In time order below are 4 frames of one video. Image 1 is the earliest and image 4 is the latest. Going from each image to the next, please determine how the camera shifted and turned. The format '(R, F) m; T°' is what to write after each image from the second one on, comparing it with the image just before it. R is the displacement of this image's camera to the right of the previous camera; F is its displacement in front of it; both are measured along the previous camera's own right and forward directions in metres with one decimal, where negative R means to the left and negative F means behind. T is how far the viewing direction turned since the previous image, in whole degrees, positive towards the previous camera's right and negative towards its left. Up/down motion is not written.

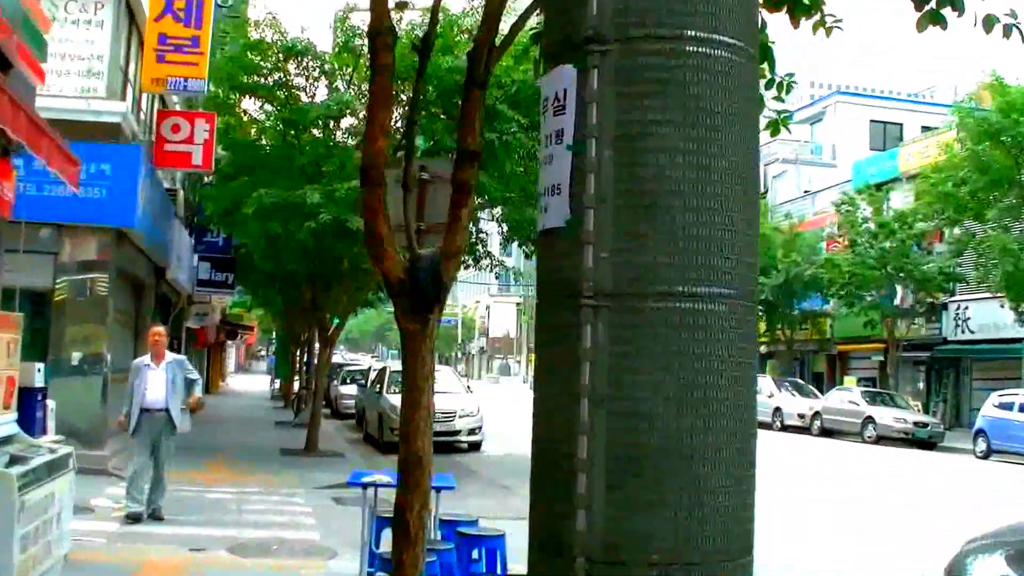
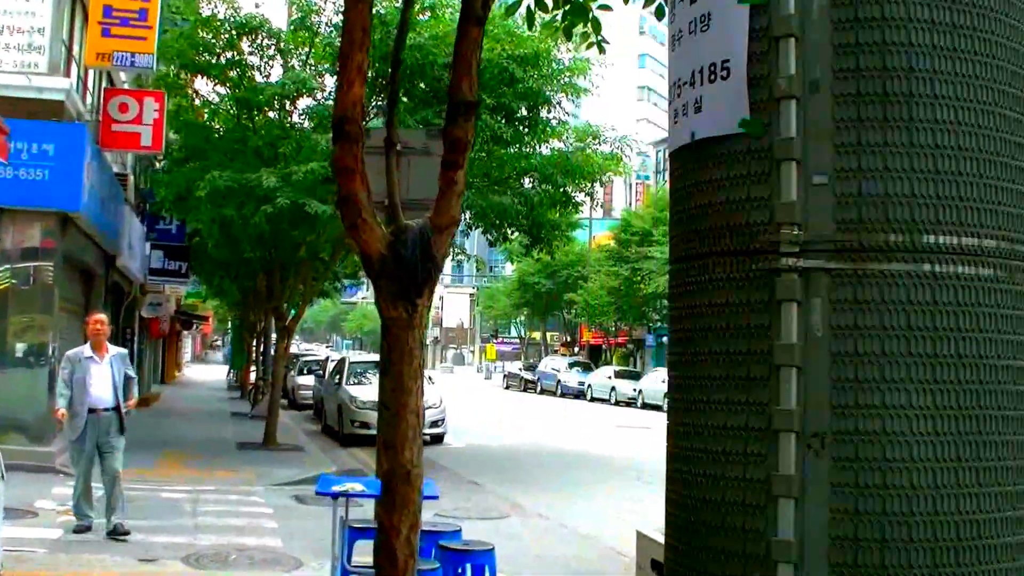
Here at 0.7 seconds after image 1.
(-0.1, +0.7) m; +2°
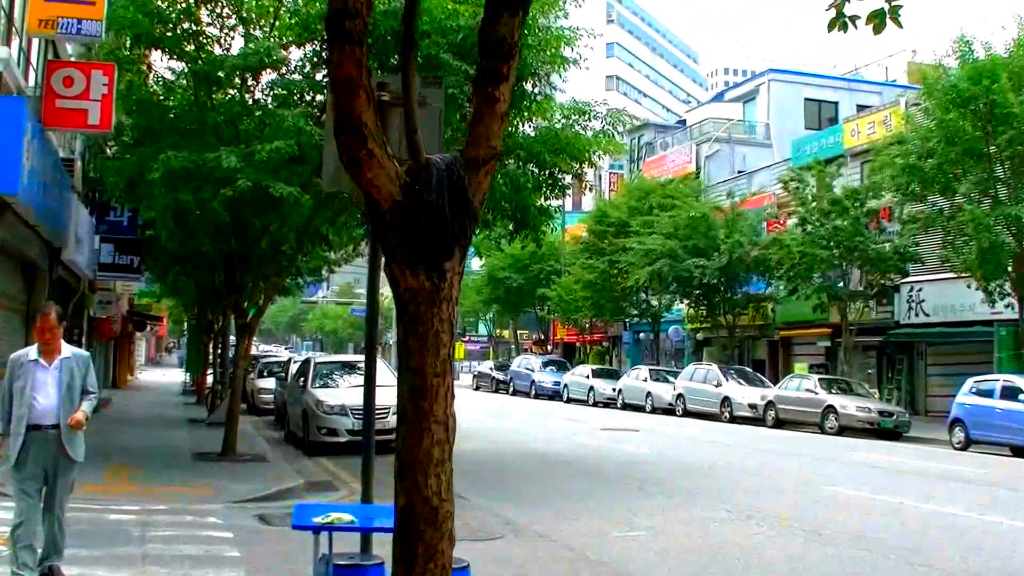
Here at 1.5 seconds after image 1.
(-0.2, +1.3) m; +1°
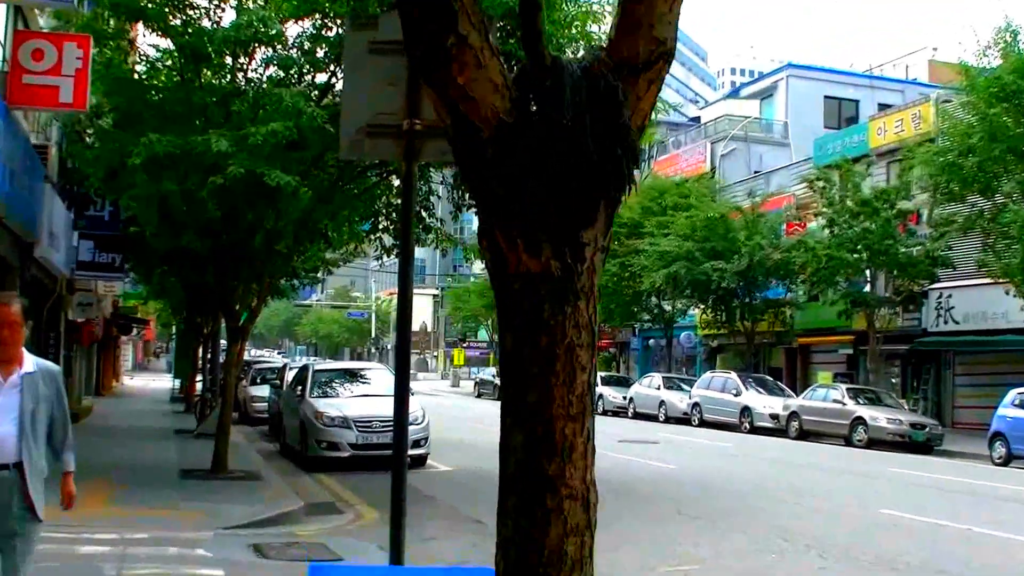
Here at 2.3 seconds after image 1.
(-0.2, +1.4) m; 0°
